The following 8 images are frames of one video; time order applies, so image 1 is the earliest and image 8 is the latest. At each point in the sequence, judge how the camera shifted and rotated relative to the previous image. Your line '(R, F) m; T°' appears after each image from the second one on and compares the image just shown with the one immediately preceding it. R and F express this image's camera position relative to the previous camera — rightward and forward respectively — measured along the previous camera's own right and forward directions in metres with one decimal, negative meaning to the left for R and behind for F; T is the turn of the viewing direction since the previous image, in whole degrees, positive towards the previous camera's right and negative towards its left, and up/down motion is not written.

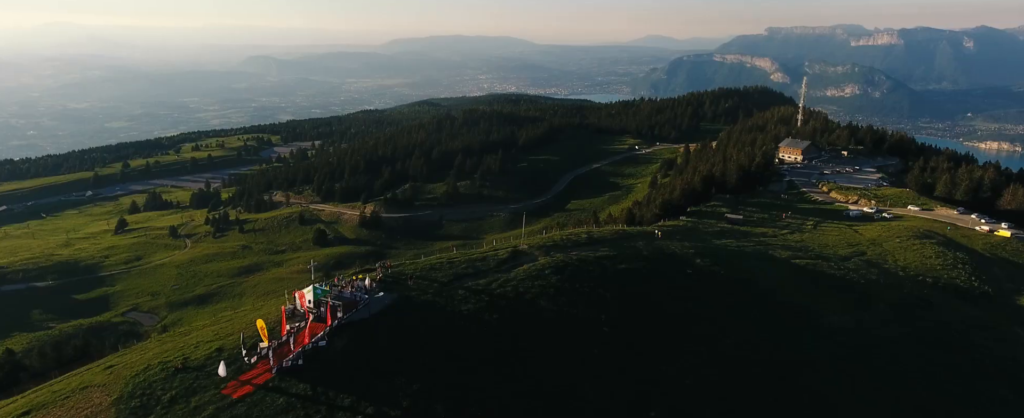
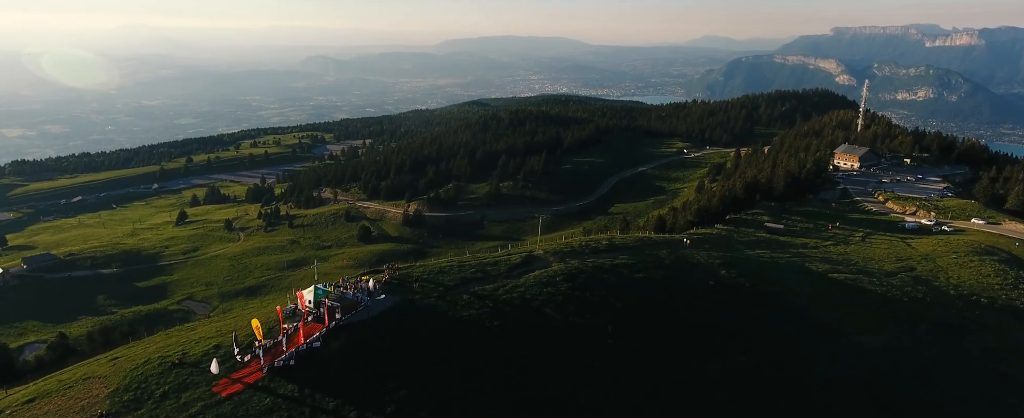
(+1.8, +0.5) m; -5°
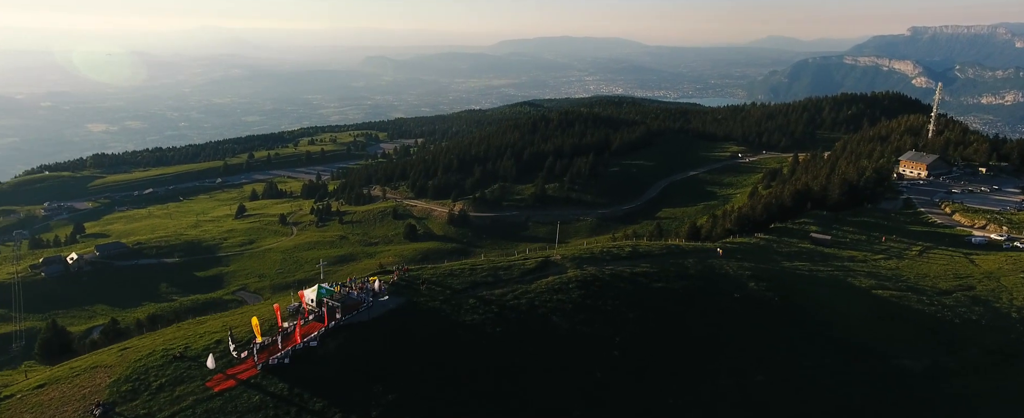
(+1.8, +0.5) m; -5°
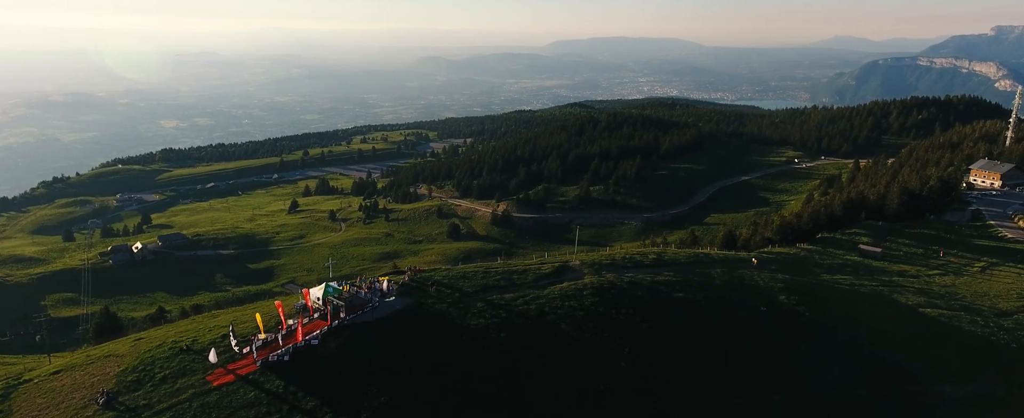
(+1.6, +0.5) m; -5°
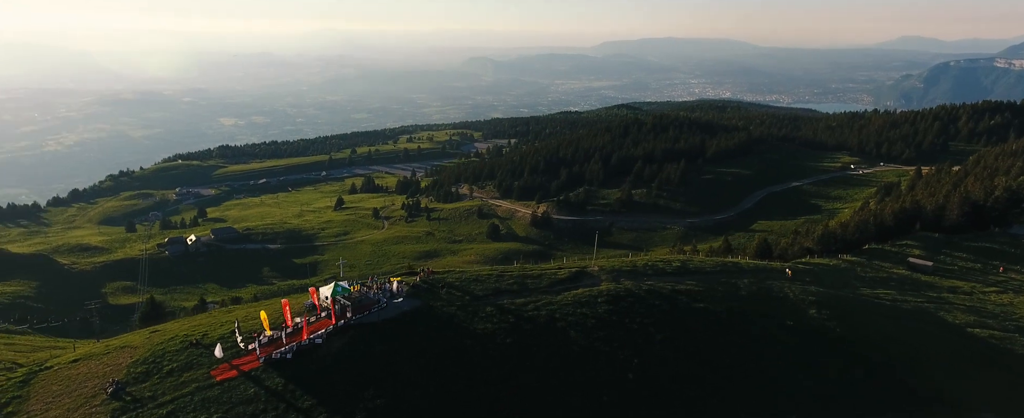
(+1.4, +0.4) m; -4°
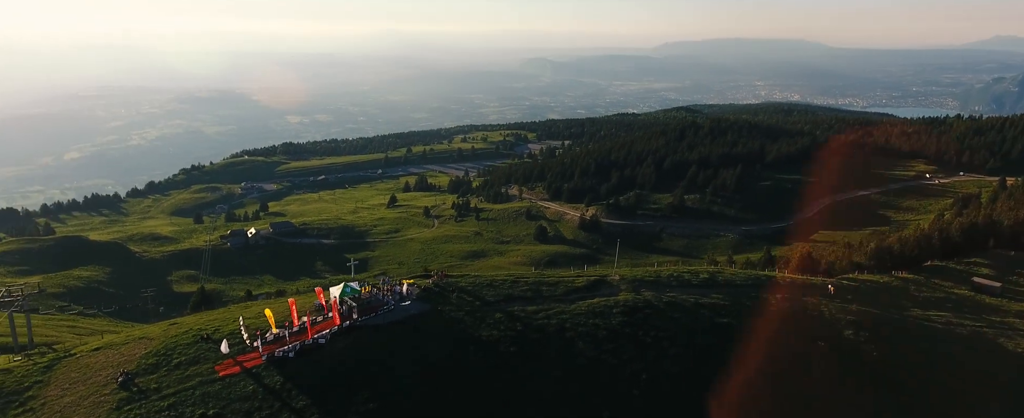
(+1.8, +0.5) m; -5°
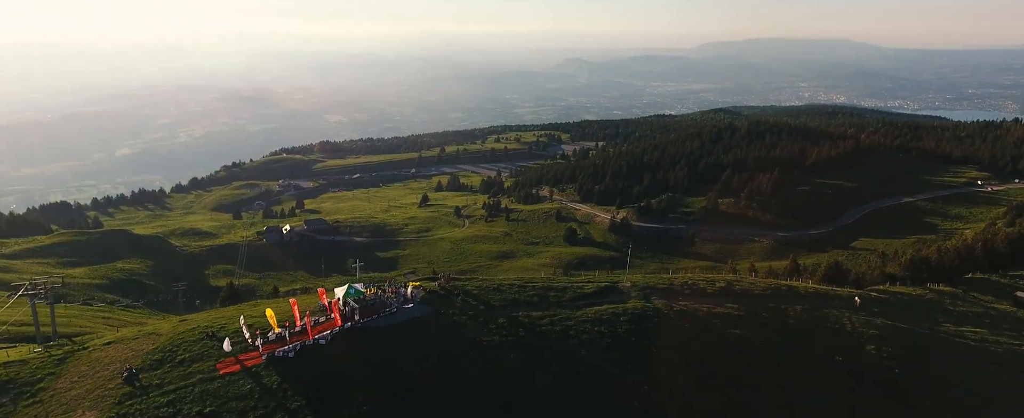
(+1.2, +0.3) m; -3°
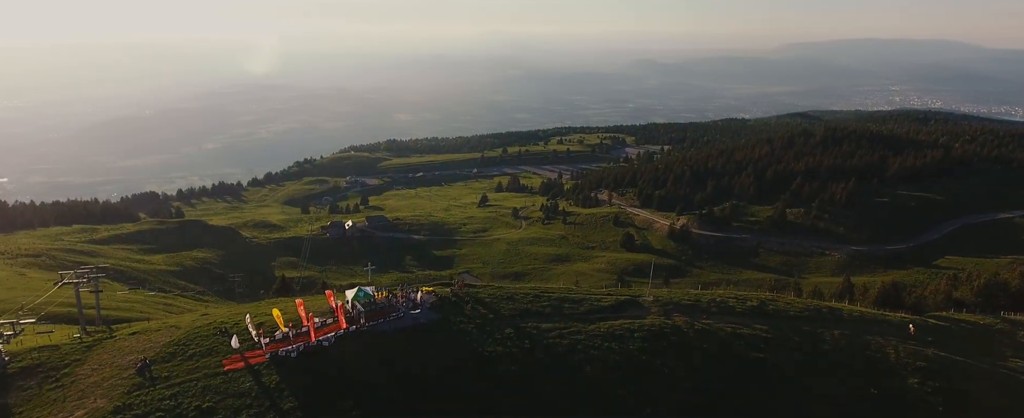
(+2.2, +0.5) m; -6°
